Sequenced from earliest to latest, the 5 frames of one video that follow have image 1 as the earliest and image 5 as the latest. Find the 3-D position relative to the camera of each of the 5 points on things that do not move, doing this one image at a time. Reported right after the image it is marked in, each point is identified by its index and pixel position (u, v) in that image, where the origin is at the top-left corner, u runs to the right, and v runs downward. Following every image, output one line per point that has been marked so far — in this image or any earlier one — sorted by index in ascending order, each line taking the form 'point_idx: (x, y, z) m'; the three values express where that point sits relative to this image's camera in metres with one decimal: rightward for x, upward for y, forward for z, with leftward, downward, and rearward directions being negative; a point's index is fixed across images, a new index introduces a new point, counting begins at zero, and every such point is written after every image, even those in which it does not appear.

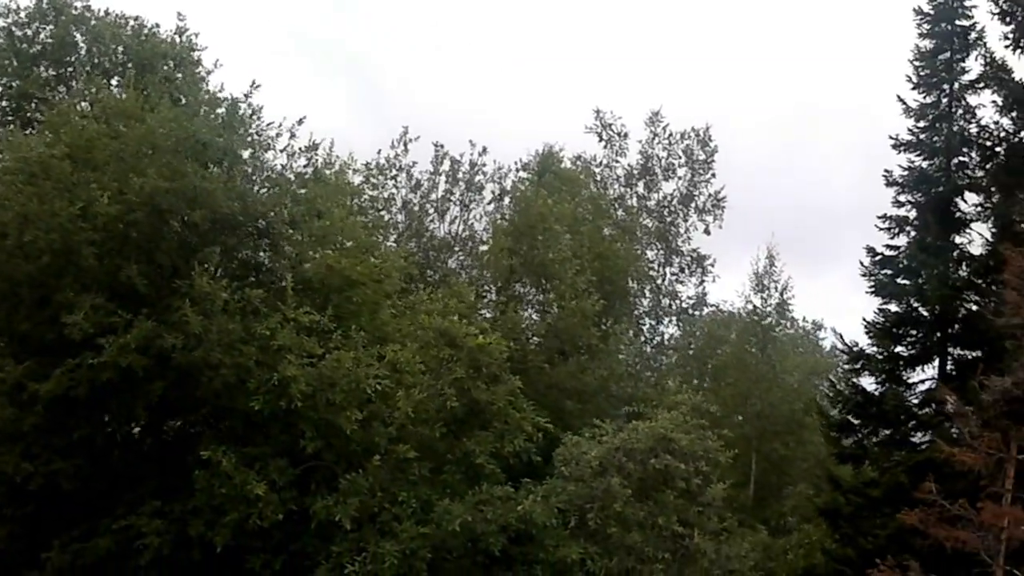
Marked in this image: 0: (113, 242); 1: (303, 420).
0: (-5.5, +0.6, +16.3) m
1: (-2.8, -1.8, +16.1) m
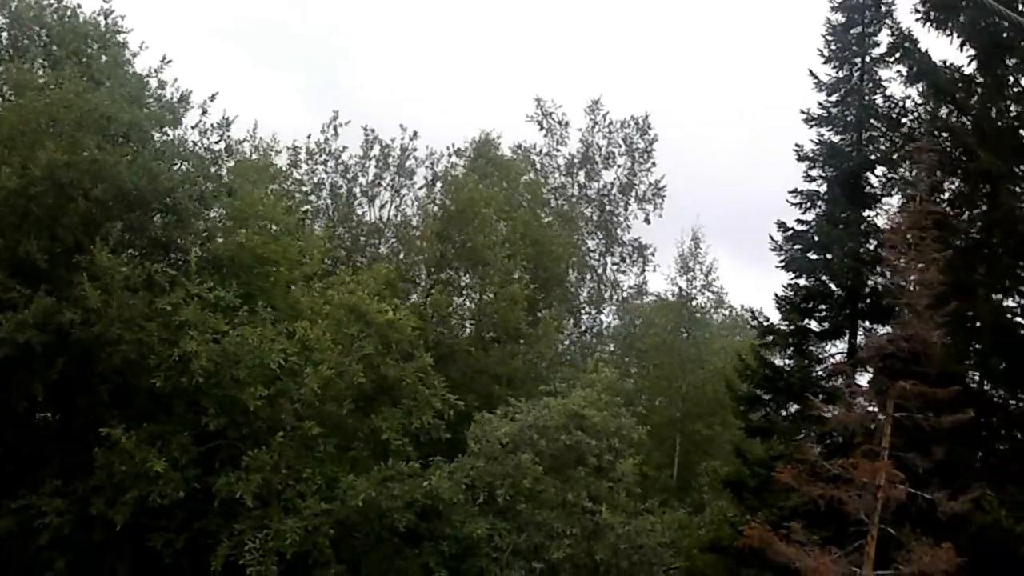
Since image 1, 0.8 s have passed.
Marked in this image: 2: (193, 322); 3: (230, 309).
0: (-6.8, +1.0, +16.1) m
1: (-4.1, -1.4, +15.9) m
2: (-4.3, -0.5, +15.9) m
3: (-4.0, -0.3, +17.1) m
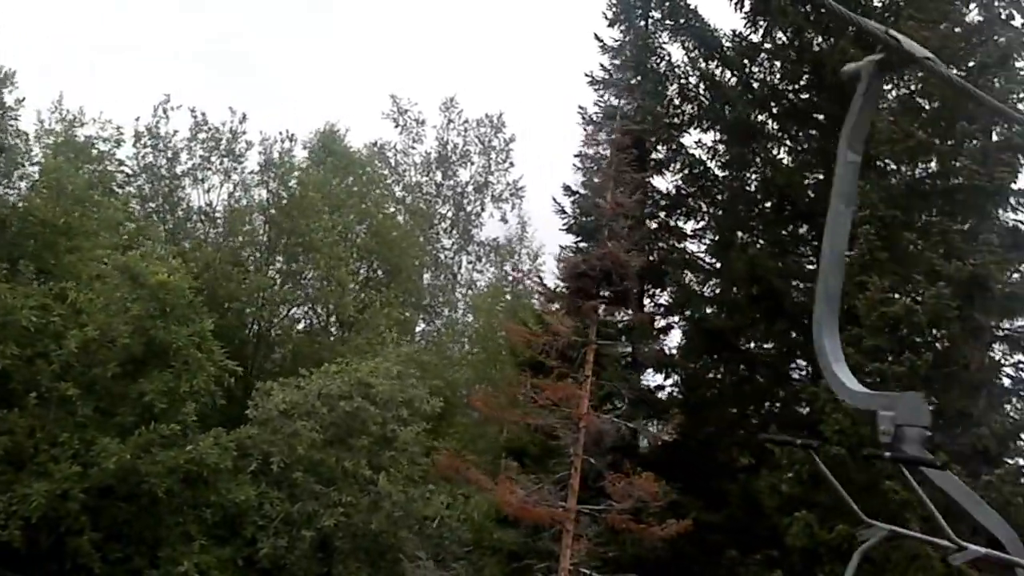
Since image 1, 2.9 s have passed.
0: (-9.8, +1.6, +15.2) m
1: (-7.1, -0.8, +15.1) m
2: (-7.3, +0.1, +15.1) m
3: (-7.1, +0.3, +16.3) m
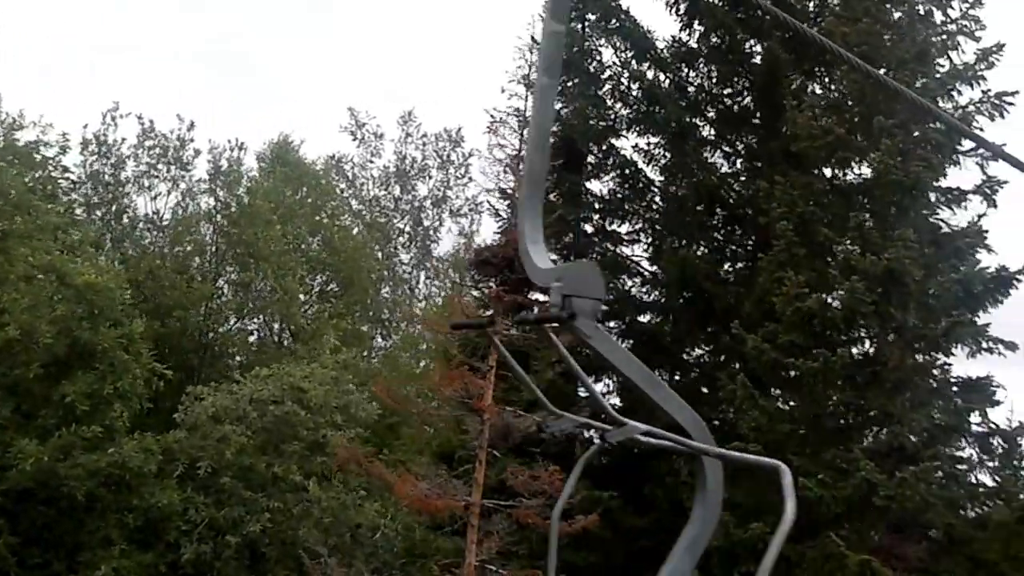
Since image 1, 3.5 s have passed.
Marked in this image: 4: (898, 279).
0: (-10.6, +1.6, +14.8) m
1: (-8.0, -0.8, +14.8) m
2: (-8.2, +0.2, +14.8) m
3: (-8.0, +0.3, +16.0) m
4: (+3.6, +0.1, +11.2) m
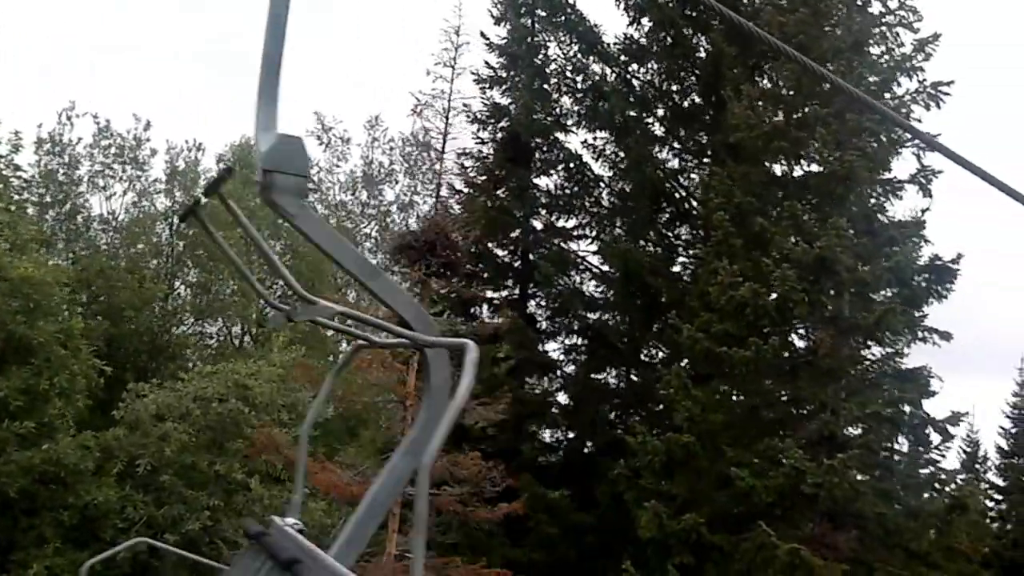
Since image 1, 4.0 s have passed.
0: (-11.4, +1.7, +14.5) m
1: (-8.7, -0.7, +14.5) m
2: (-8.9, +0.3, +14.5) m
3: (-8.8, +0.4, +15.7) m
4: (+3.0, +0.2, +11.1) m
